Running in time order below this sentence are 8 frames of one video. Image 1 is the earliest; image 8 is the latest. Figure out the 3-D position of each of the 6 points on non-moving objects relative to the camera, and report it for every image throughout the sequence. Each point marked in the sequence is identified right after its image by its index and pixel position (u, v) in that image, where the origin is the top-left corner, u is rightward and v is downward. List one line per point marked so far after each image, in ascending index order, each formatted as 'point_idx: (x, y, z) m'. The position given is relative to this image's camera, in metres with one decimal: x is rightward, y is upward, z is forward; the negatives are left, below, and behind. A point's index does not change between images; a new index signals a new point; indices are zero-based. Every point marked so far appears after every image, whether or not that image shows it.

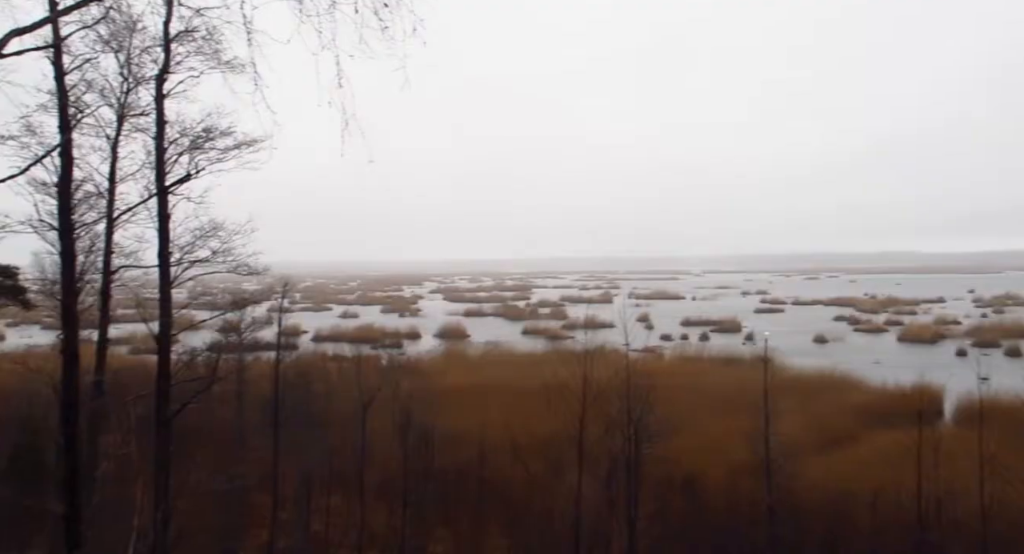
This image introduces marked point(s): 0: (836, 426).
0: (+6.4, -3.0, +14.5) m
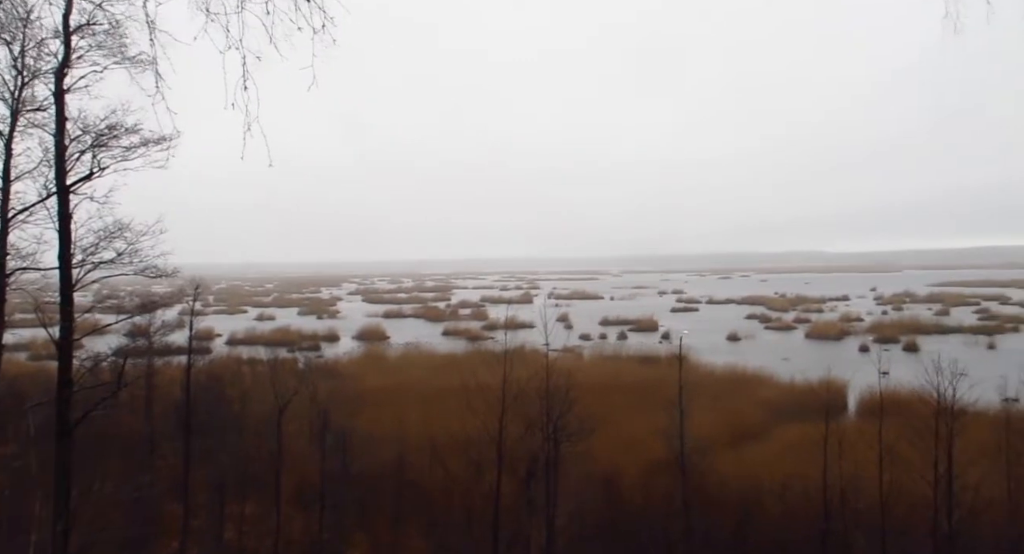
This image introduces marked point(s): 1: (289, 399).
0: (+4.8, -3.0, +14.9) m
1: (-4.4, -2.4, +14.3) m
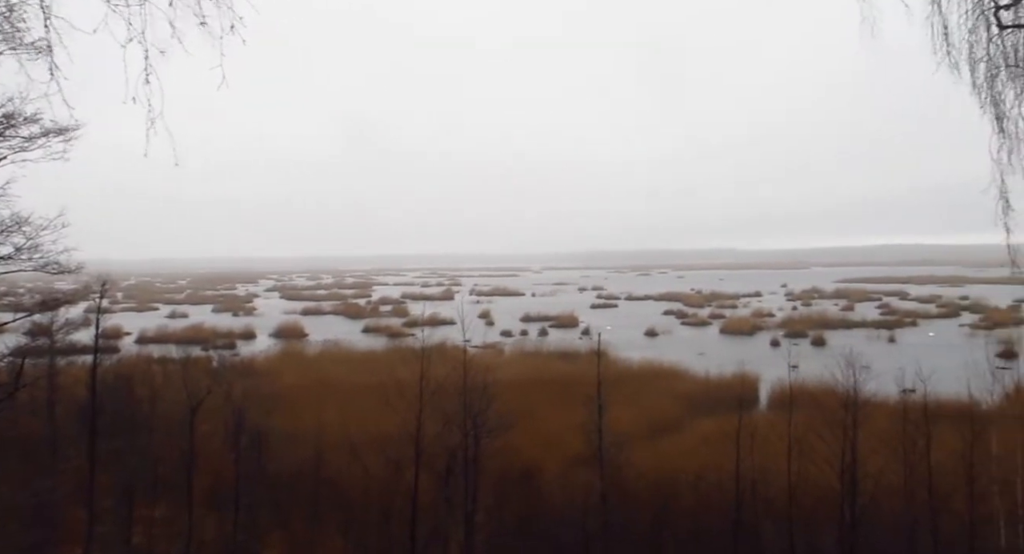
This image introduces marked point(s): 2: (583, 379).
0: (+3.2, -2.9, +15.2) m
1: (-6.0, -2.3, +13.9) m
2: (+1.5, -2.4, +16.6) m
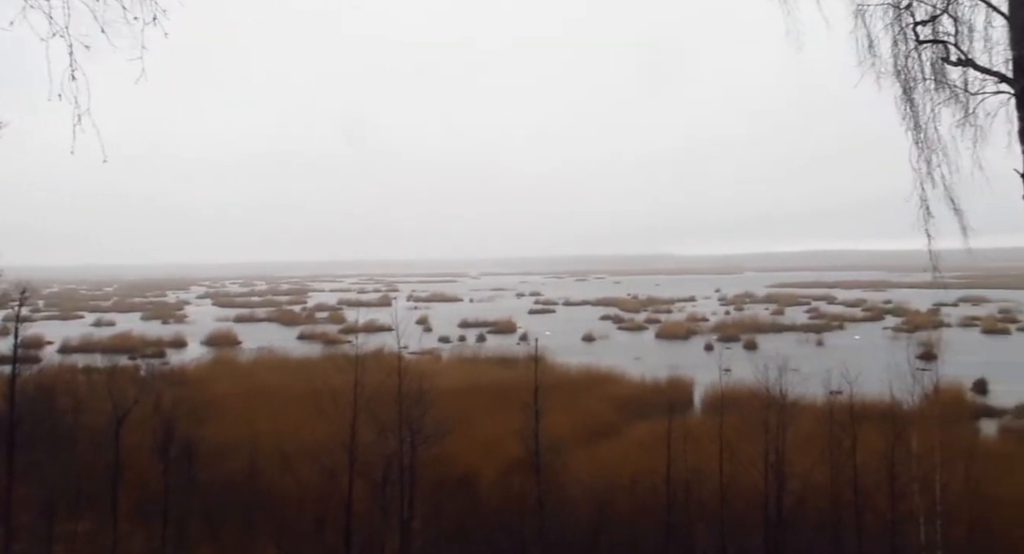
0: (+1.9, -3.0, +15.3) m
1: (-7.2, -2.5, +13.5) m
2: (+0.1, -2.5, +16.6) m
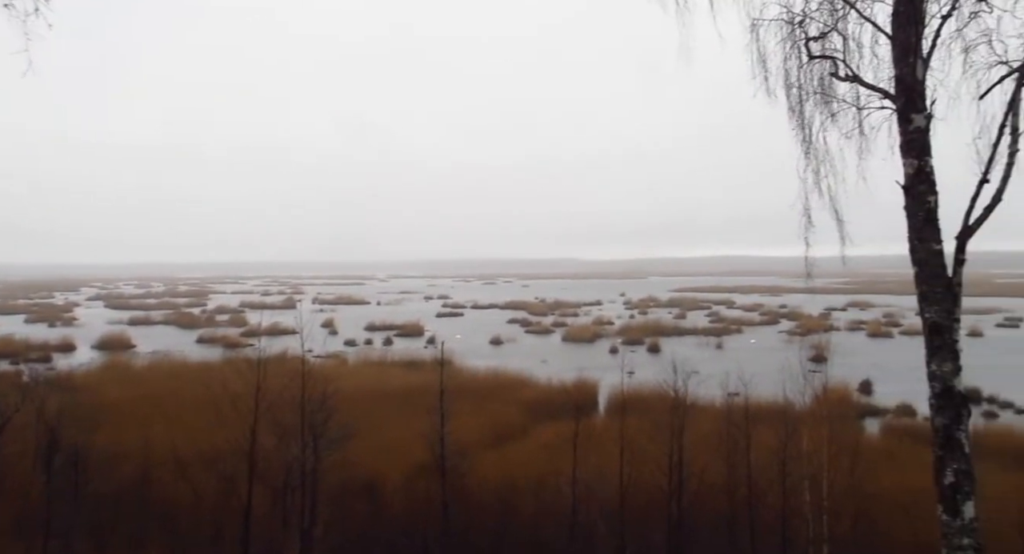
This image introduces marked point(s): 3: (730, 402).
0: (-0.1, -3.1, +15.3) m
1: (-9.0, -2.5, +12.8) m
2: (-1.9, -2.5, +16.5) m
3: (+4.6, -2.6, +15.1) m
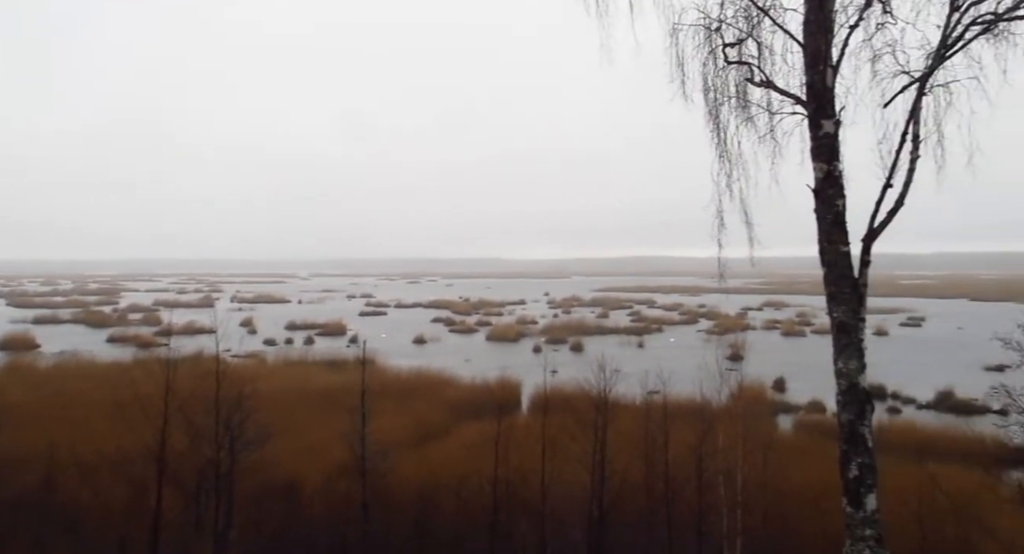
0: (-1.7, -3.1, +15.3) m
1: (-10.4, -2.4, +12.2) m
2: (-3.6, -2.5, +16.3) m
3: (+3.0, -2.6, +15.3) m
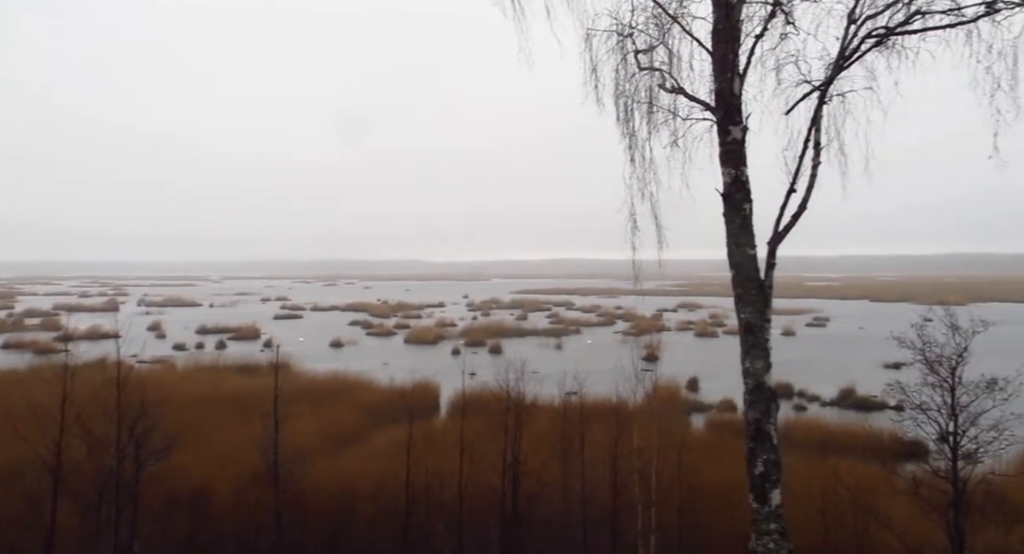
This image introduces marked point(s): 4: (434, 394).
0: (-3.4, -3.1, +15.1) m
1: (-11.9, -2.5, +11.4) m
2: (-5.4, -2.6, +16.0) m
3: (+1.3, -2.7, +15.5) m
4: (-1.6, -2.6, +16.6) m
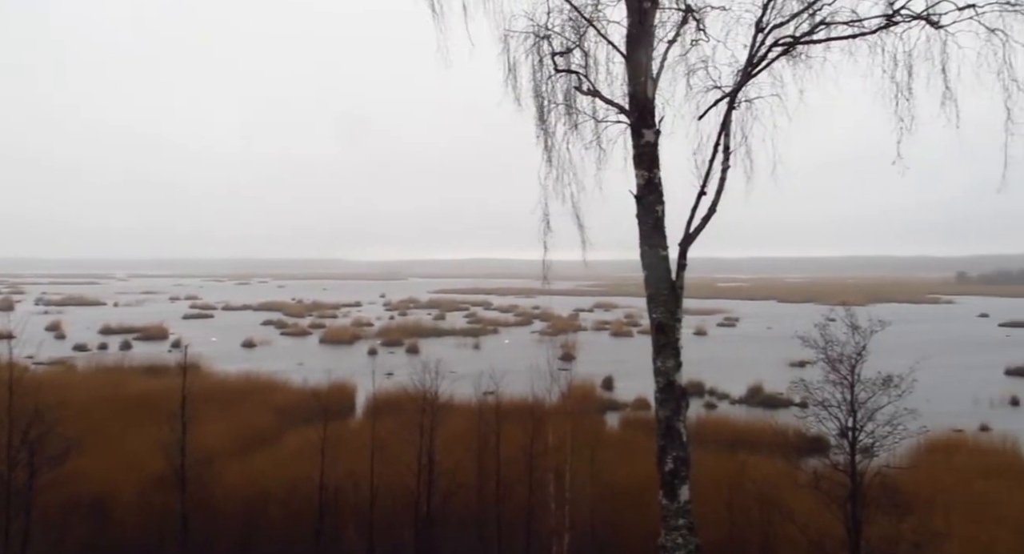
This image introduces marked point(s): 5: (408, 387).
0: (-5.1, -3.1, +14.8) m
1: (-13.3, -2.4, +10.5) m
2: (-7.1, -2.5, +15.6) m
3: (-0.5, -2.7, +15.5) m
4: (-3.4, -2.6, +16.4) m
5: (-2.0, -2.5, +16.4) m
